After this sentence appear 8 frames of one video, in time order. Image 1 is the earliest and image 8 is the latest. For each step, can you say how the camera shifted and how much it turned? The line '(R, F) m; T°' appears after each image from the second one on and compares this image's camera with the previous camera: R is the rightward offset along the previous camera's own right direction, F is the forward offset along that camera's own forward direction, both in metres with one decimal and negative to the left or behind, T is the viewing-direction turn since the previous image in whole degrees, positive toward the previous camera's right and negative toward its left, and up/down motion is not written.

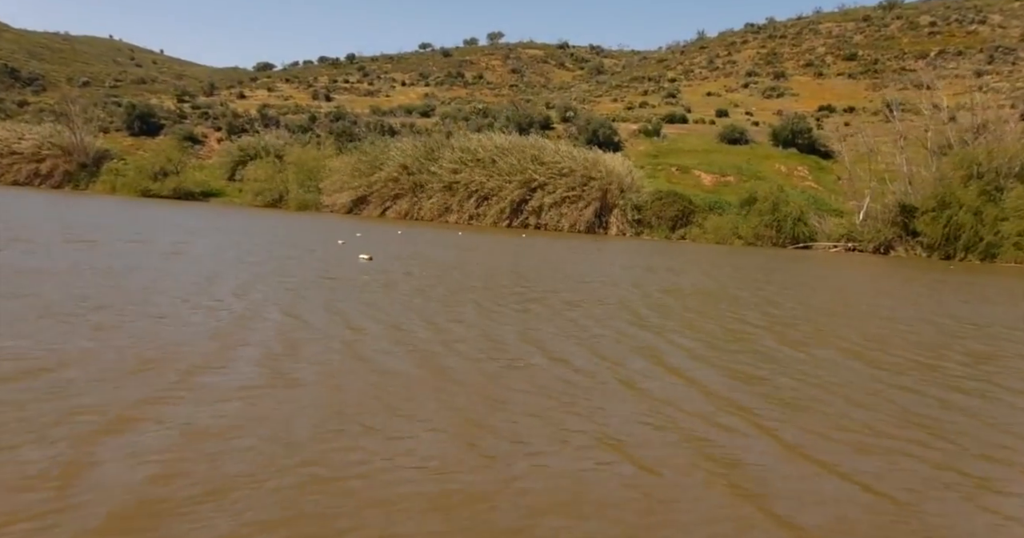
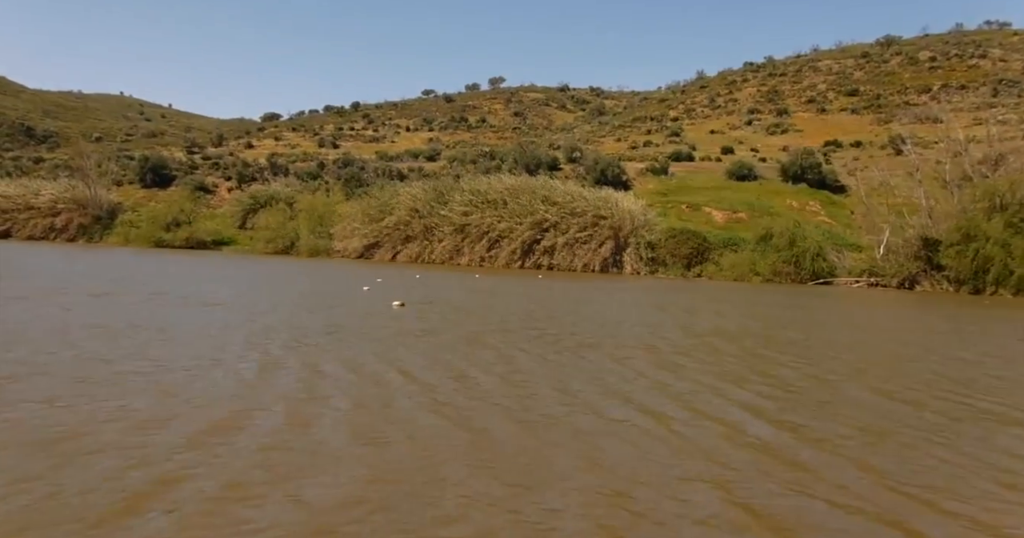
(-0.1, -0.1) m; 0°
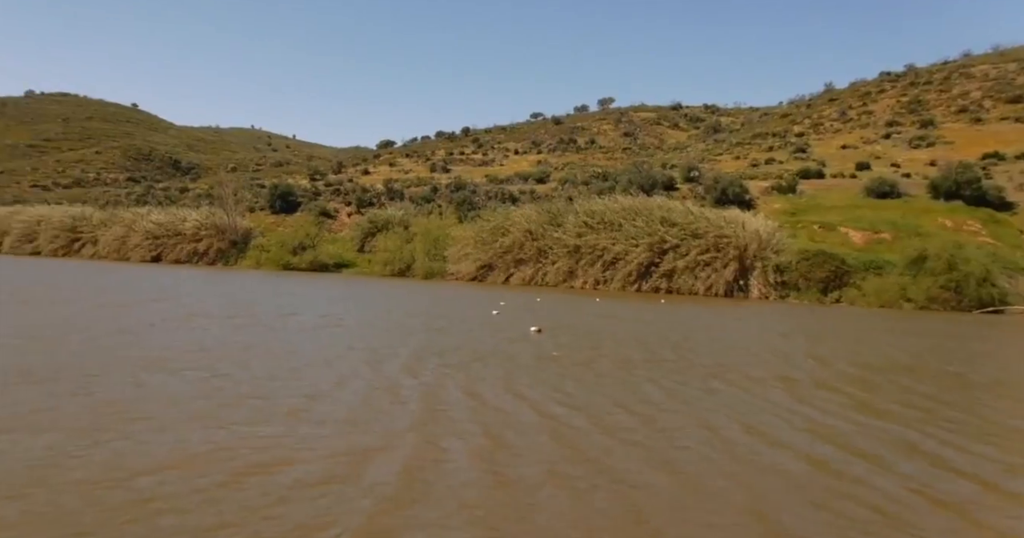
(-0.2, +0.2) m; -7°
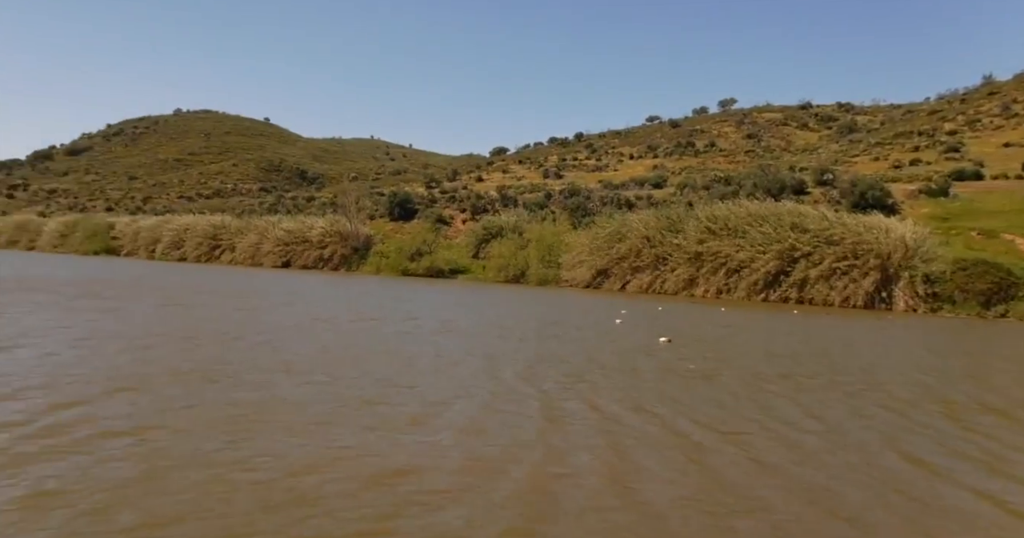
(-0.2, +0.3) m; -8°
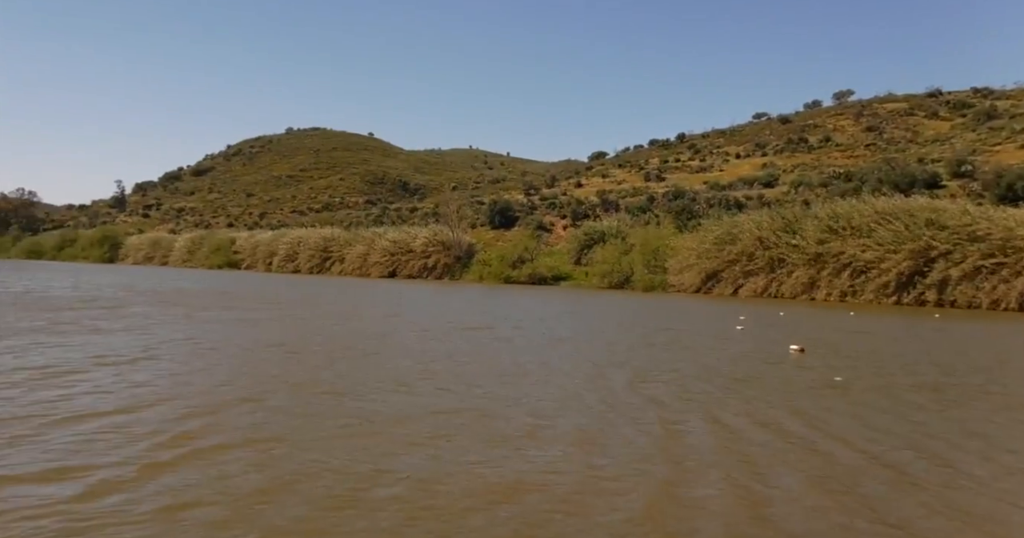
(-0.2, +0.4) m; -7°
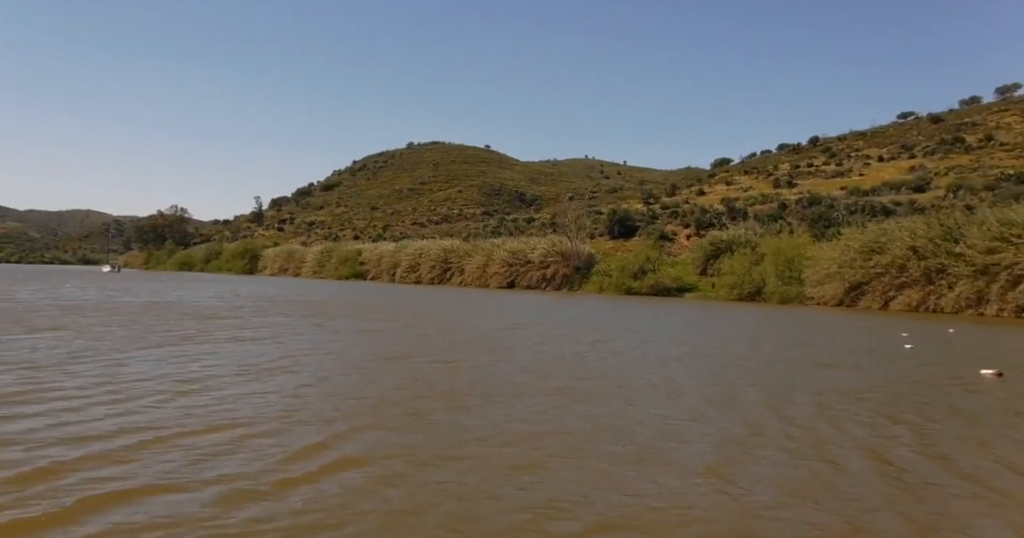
(-0.3, +0.6) m; -8°
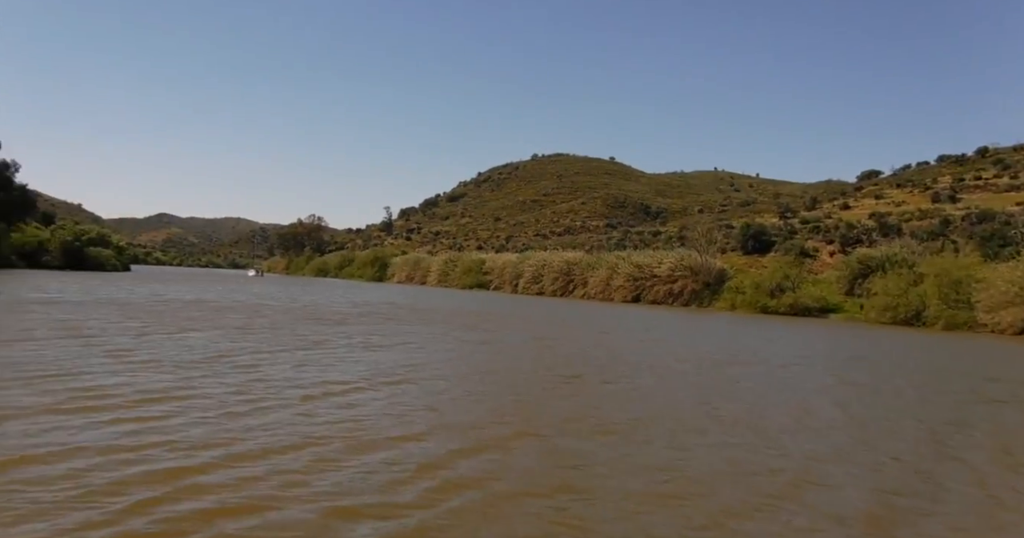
(-0.4, +1.0) m; -8°
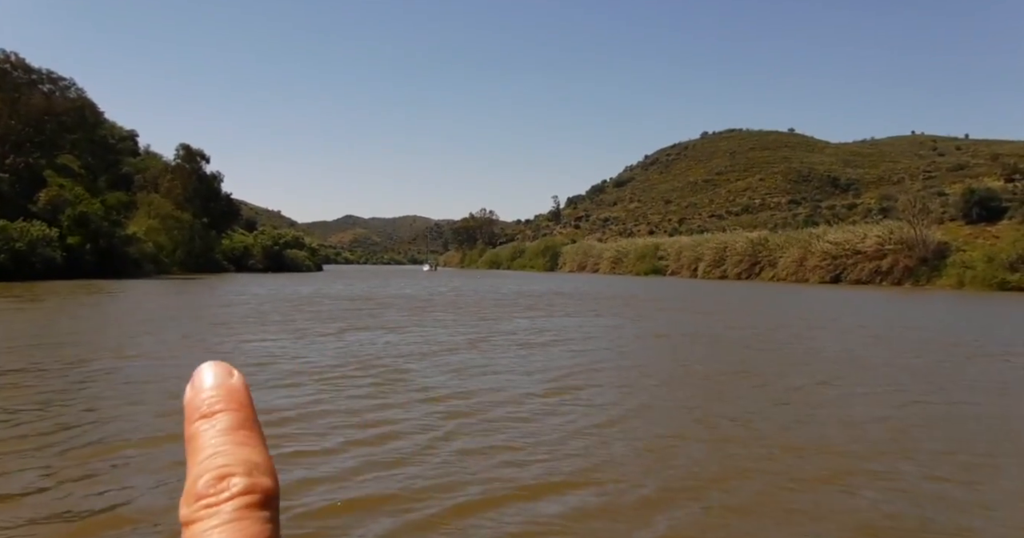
(-1.2, +2.7) m; -11°
